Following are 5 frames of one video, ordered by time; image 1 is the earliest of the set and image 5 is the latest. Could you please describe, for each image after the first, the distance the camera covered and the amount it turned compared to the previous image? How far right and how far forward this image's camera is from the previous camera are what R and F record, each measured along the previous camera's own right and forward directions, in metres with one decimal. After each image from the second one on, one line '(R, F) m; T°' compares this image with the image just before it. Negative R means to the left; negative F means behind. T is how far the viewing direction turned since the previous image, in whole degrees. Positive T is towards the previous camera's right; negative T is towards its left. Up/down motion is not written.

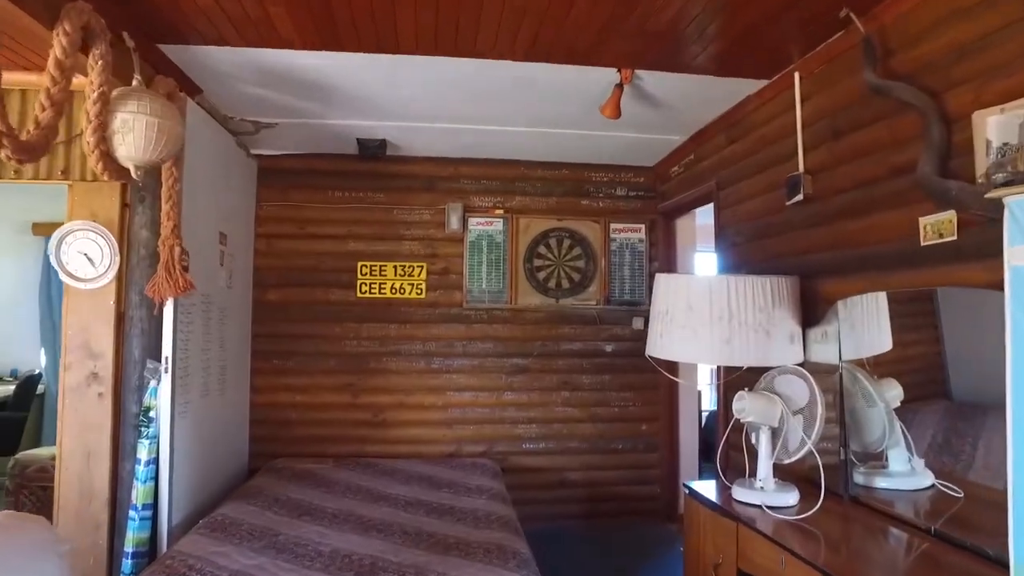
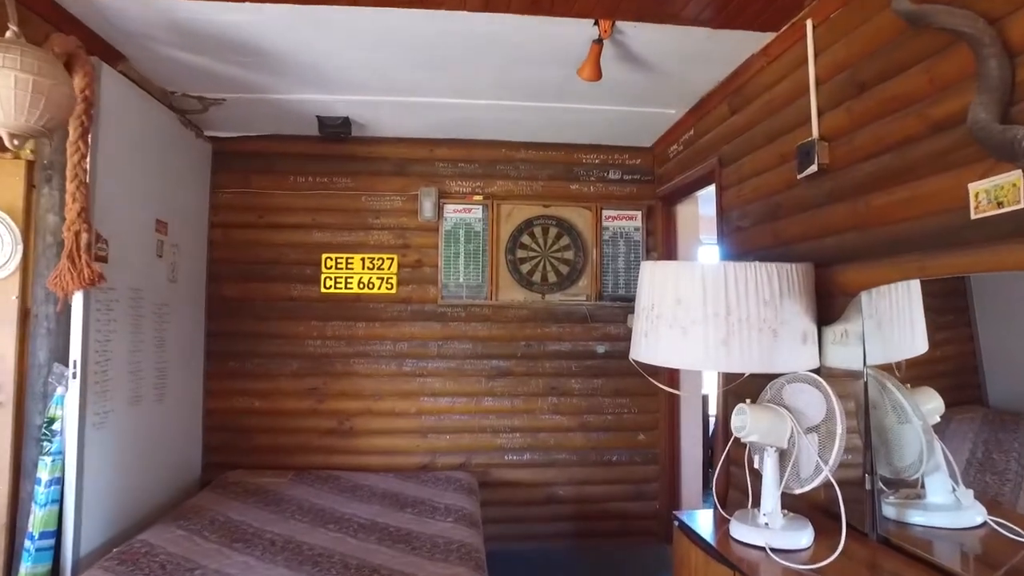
(+0.2, +0.4) m; -1°
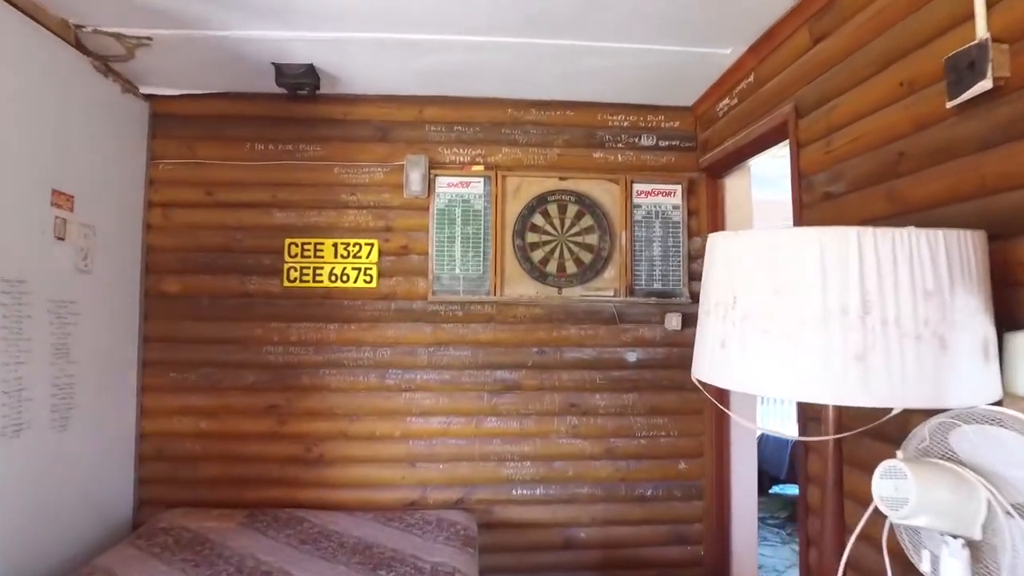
(0.0, +0.8) m; -1°
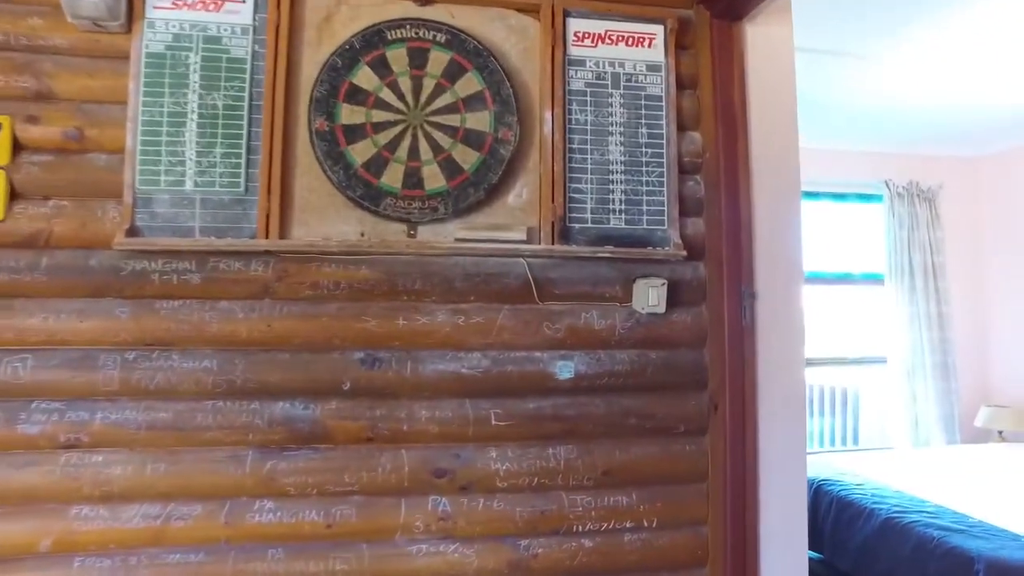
(+0.4, +1.6) m; +3°
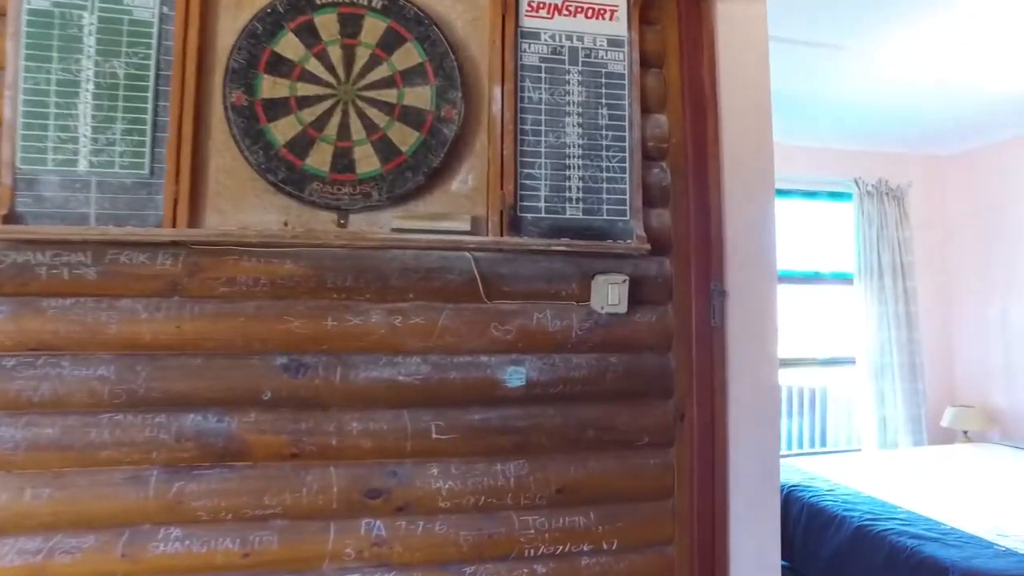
(+0.1, +0.2) m; +2°
